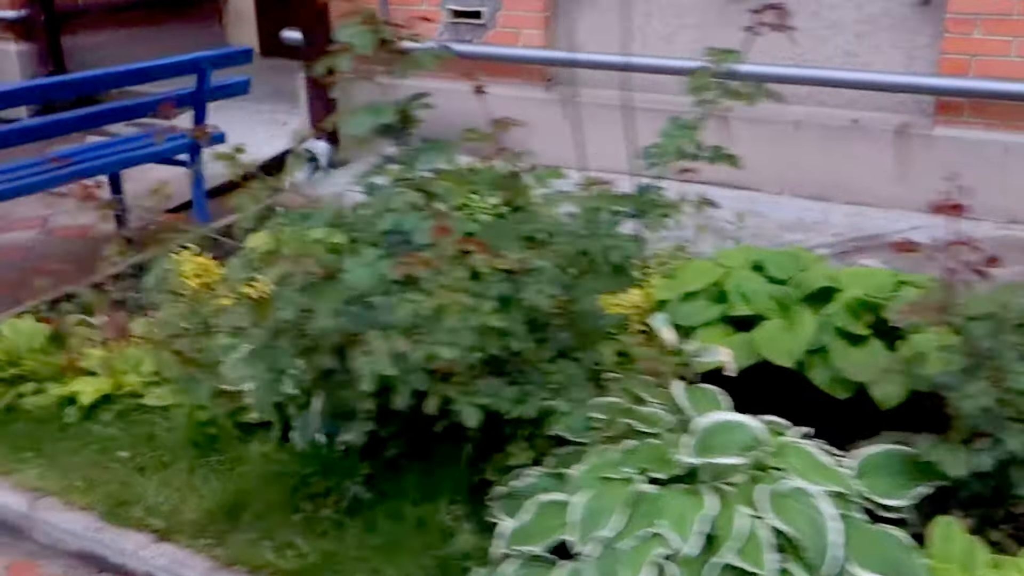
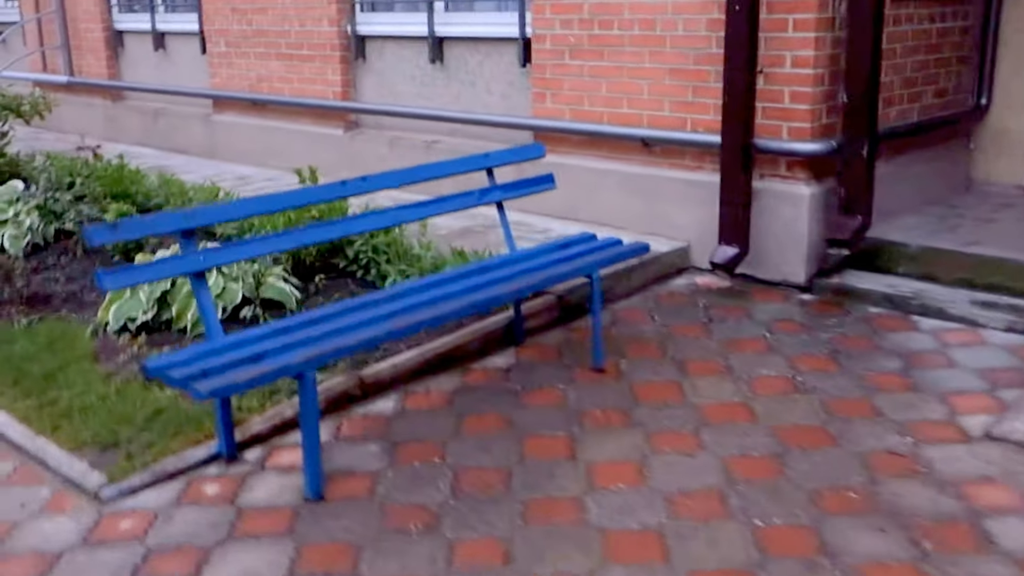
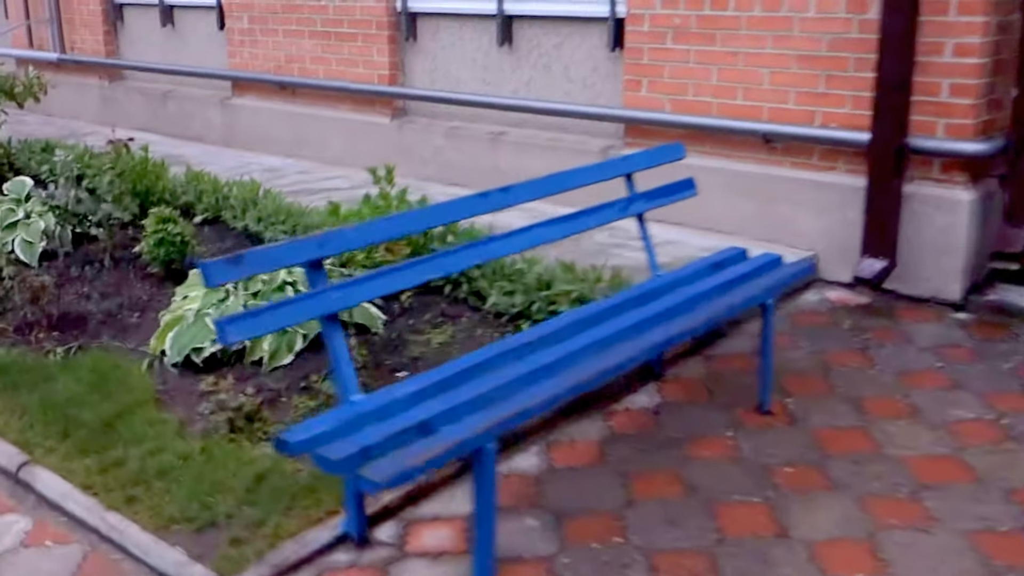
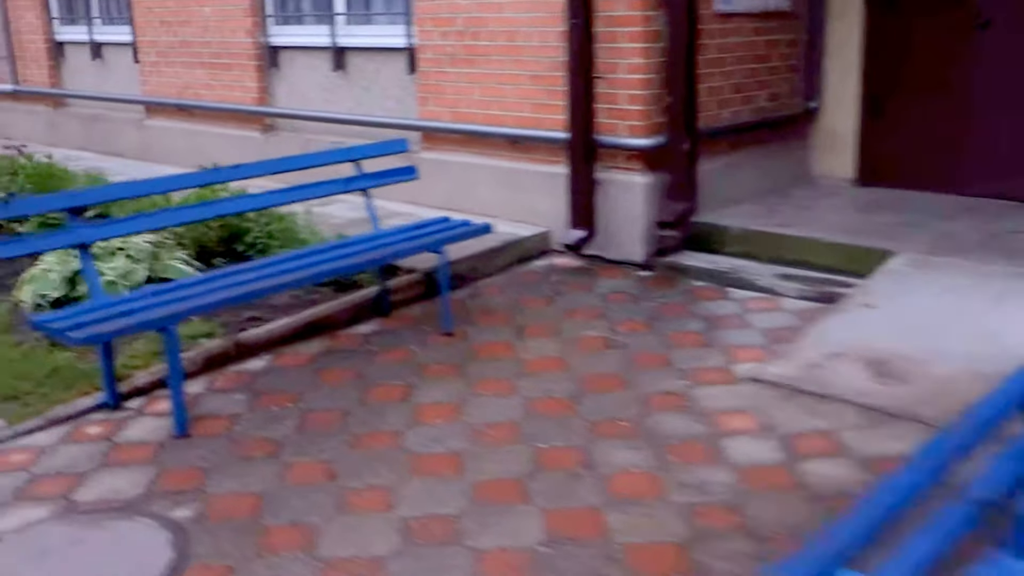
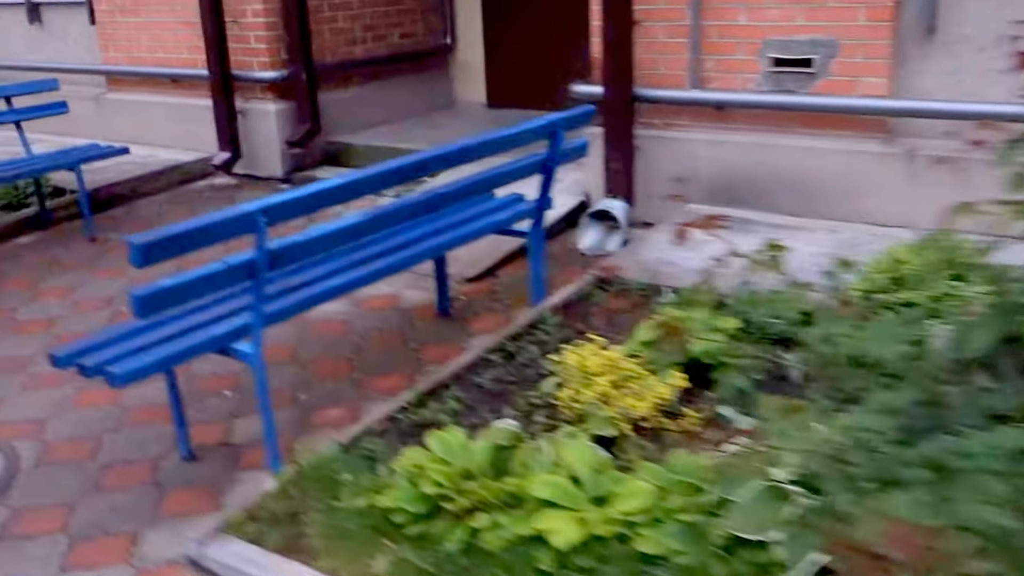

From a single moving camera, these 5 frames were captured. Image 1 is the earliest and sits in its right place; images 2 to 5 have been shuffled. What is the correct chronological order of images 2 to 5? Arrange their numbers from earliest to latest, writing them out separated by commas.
5, 4, 2, 3
